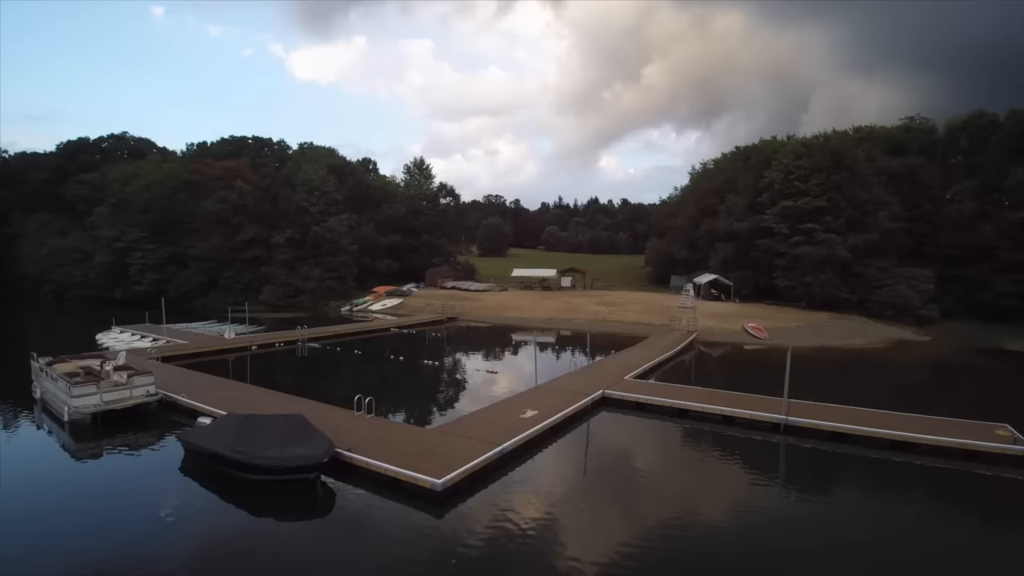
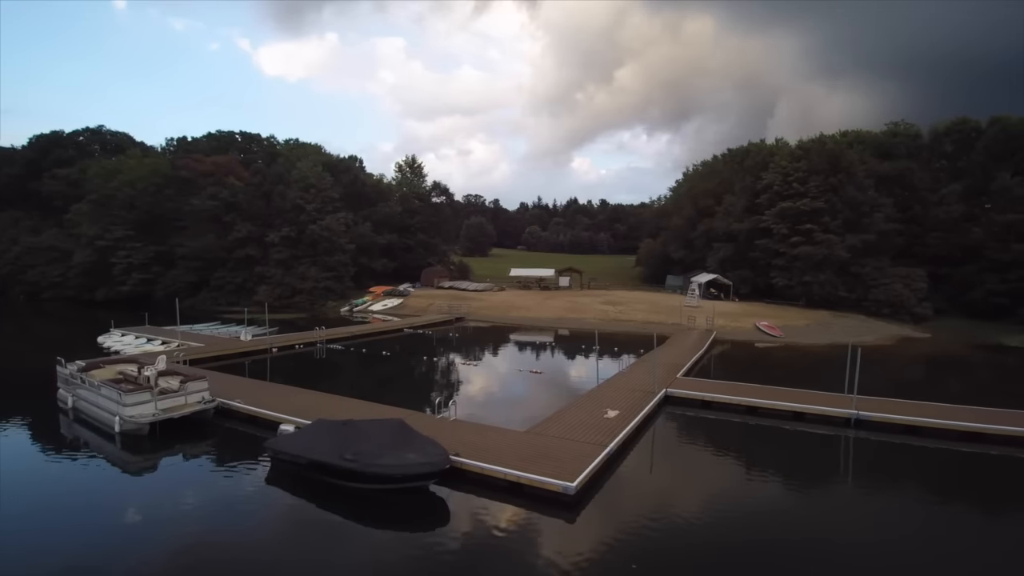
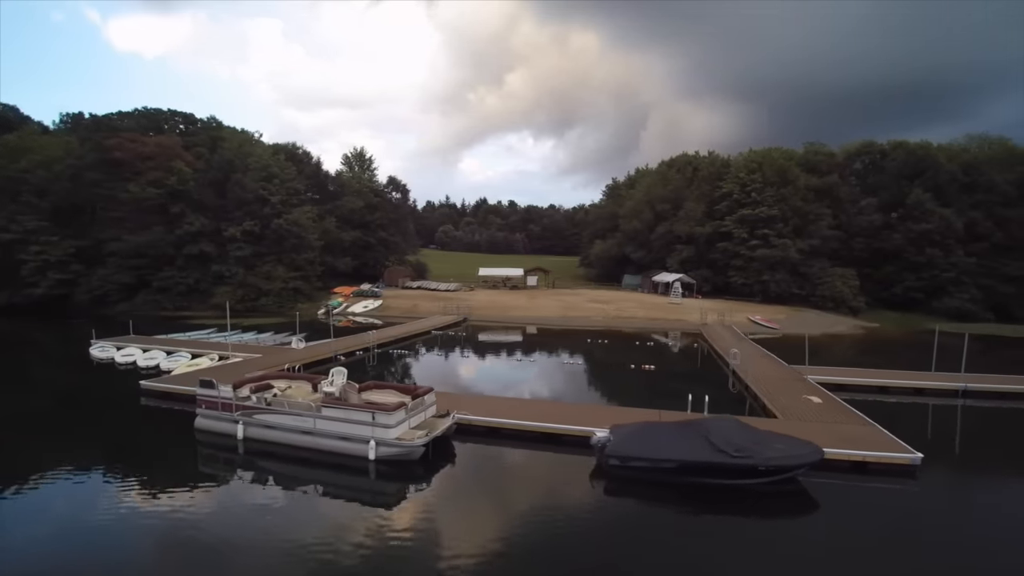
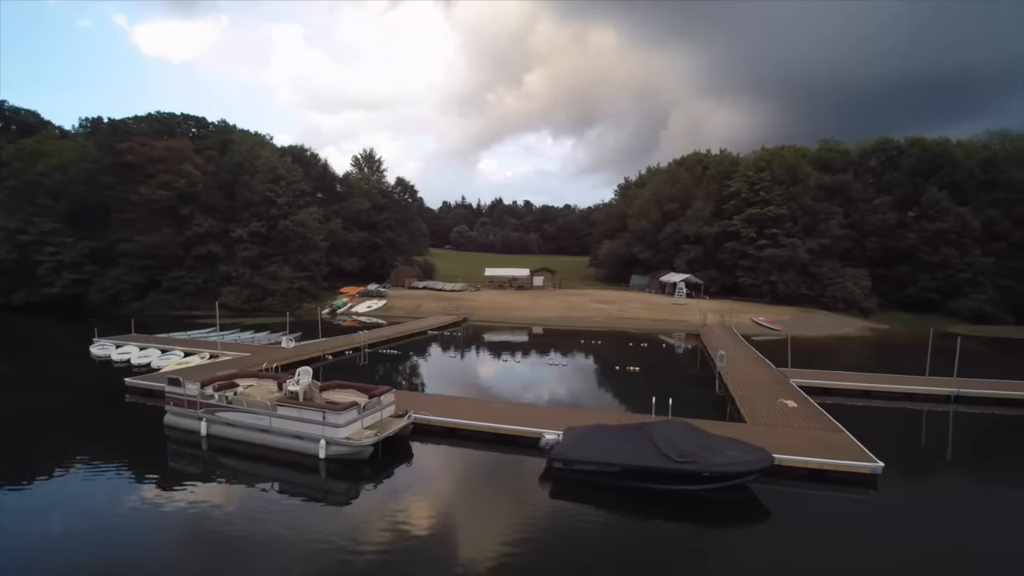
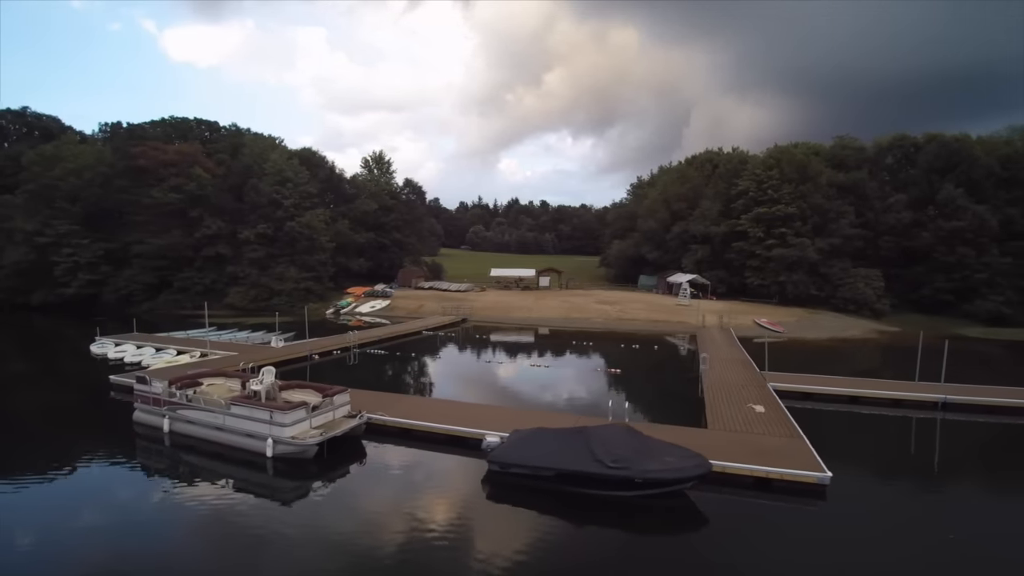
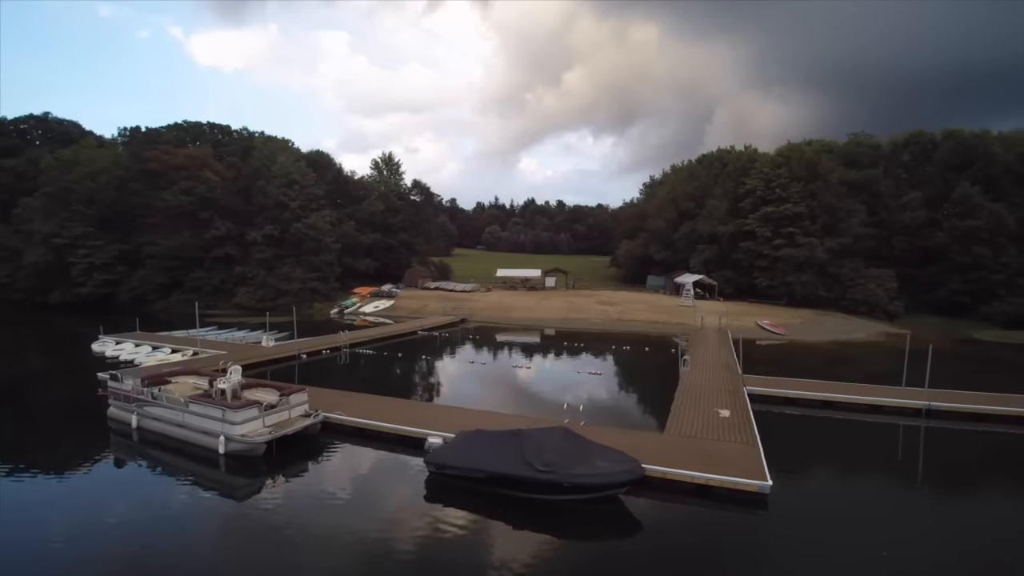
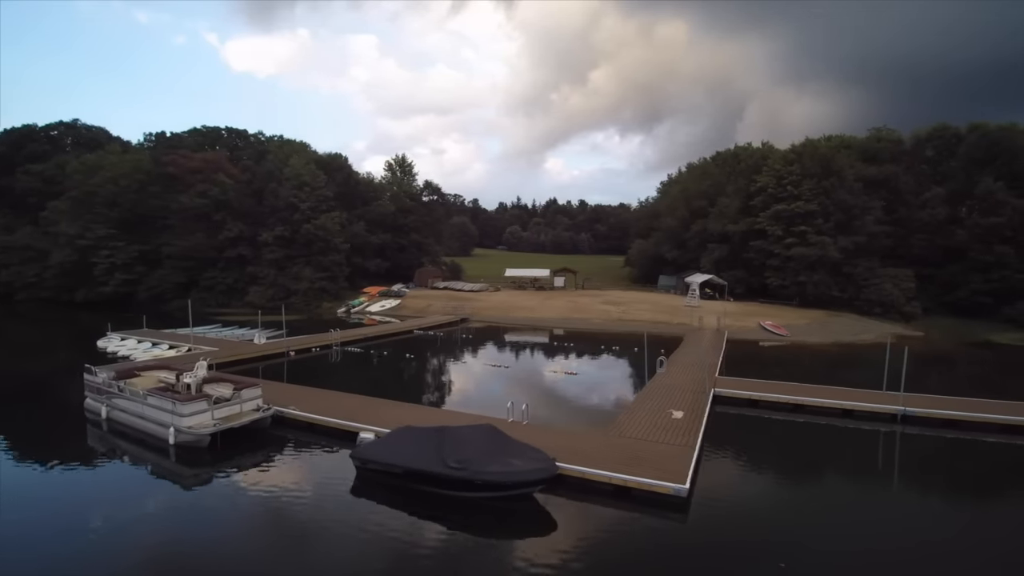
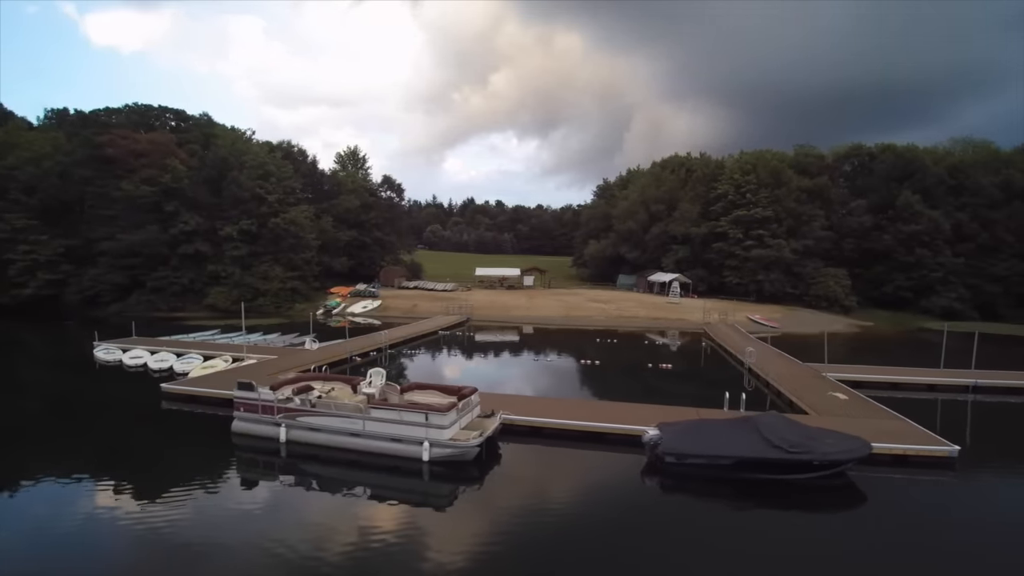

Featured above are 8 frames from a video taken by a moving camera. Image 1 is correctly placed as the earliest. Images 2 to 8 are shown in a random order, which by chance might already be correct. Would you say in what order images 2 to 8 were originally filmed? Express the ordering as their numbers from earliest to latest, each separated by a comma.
2, 7, 6, 5, 4, 3, 8
